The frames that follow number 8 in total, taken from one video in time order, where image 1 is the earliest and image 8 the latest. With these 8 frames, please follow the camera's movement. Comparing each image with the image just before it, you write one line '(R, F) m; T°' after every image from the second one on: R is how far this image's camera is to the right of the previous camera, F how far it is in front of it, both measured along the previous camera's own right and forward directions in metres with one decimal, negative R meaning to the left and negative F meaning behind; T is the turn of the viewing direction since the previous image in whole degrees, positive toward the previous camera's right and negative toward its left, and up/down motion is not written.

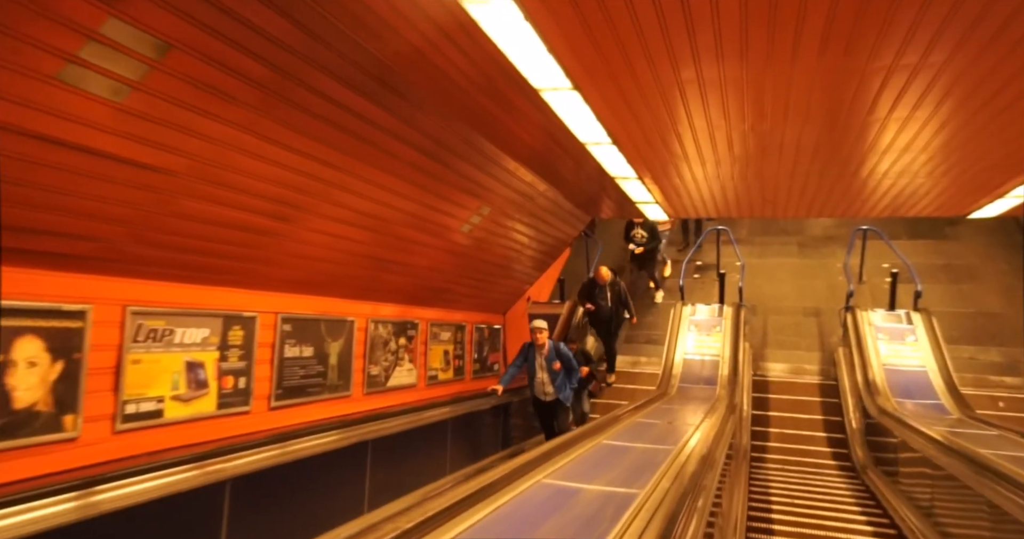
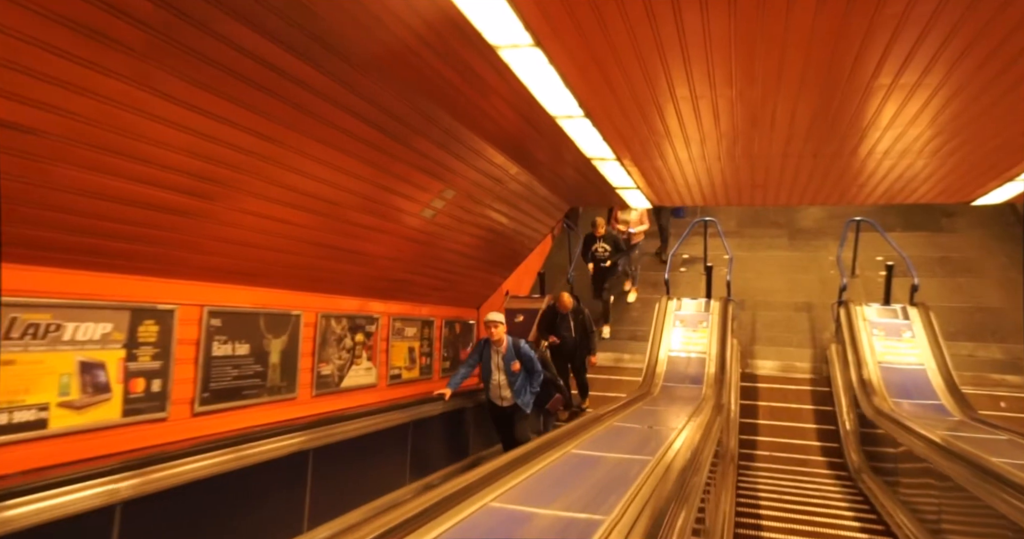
(+0.2, +0.4) m; +1°
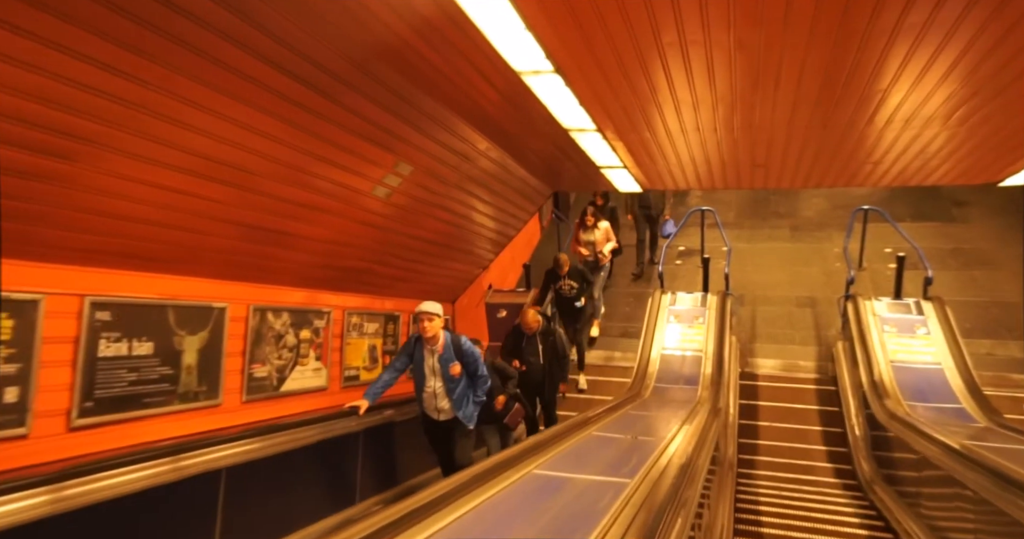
(+0.2, +0.6) m; 0°
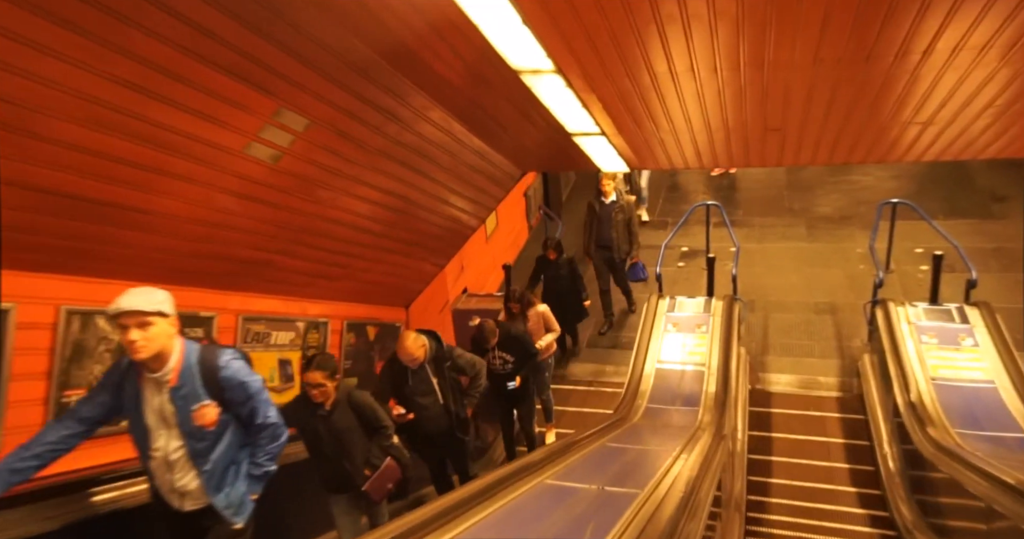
(+0.4, +1.0) m; -1°
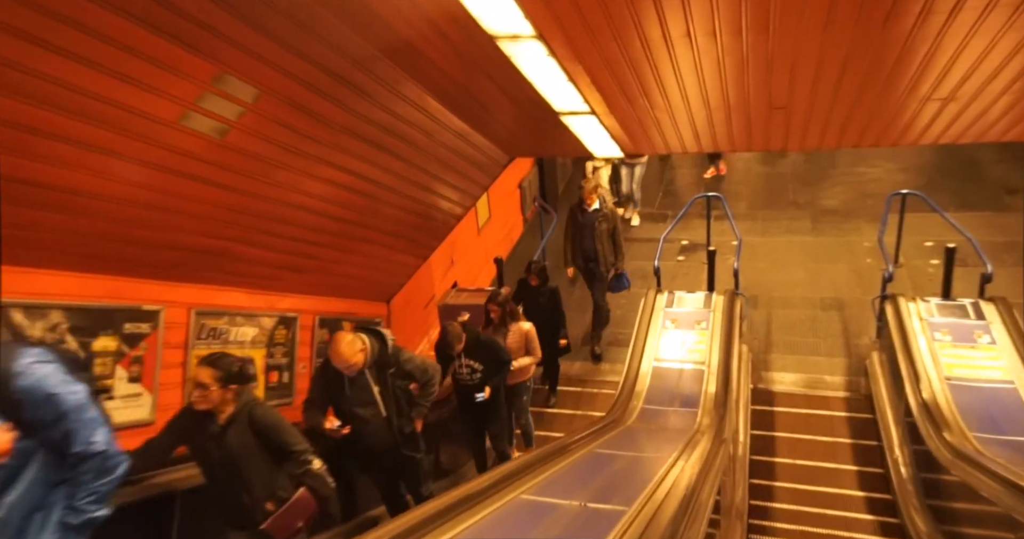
(+0.1, +0.3) m; 0°
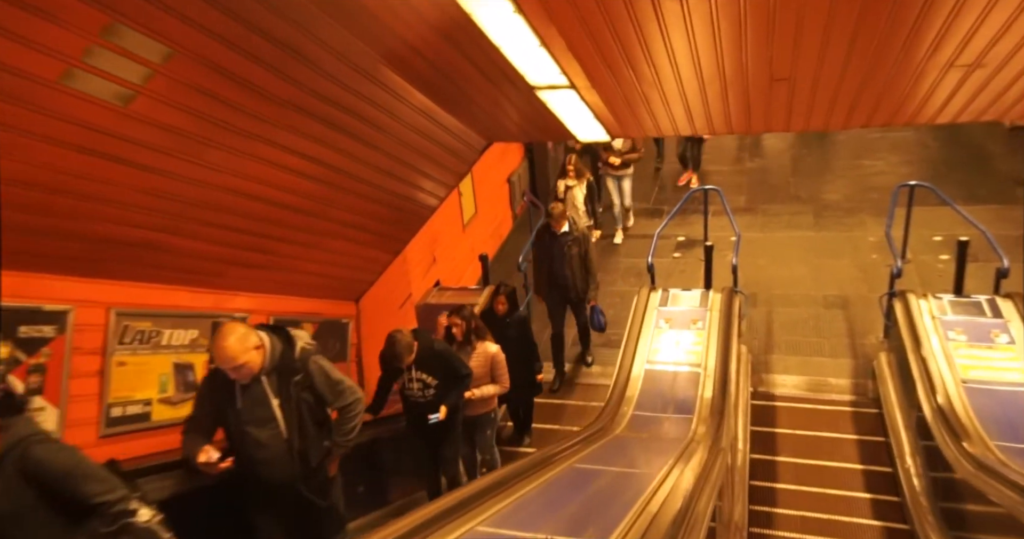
(+0.2, +0.4) m; 0°
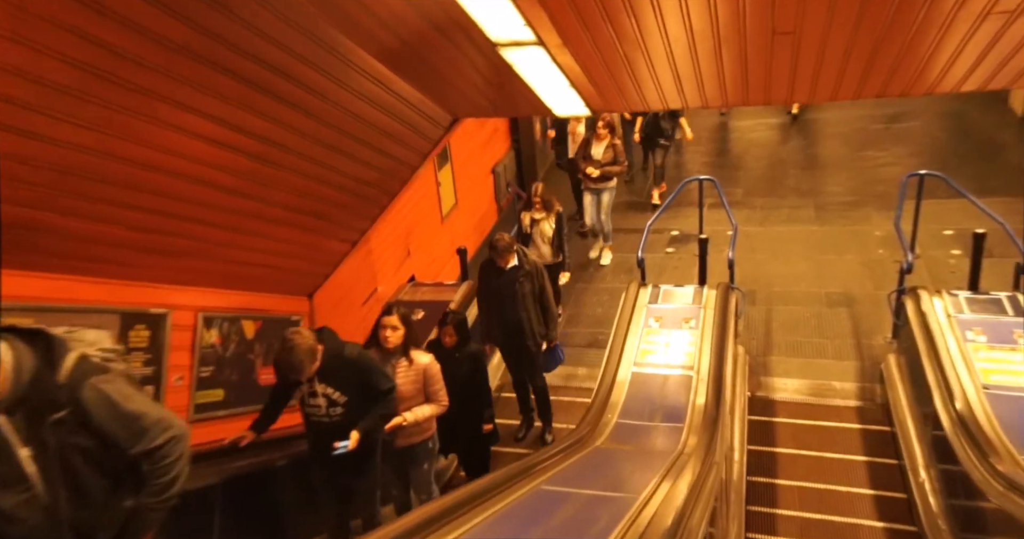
(+0.2, +0.5) m; 0°
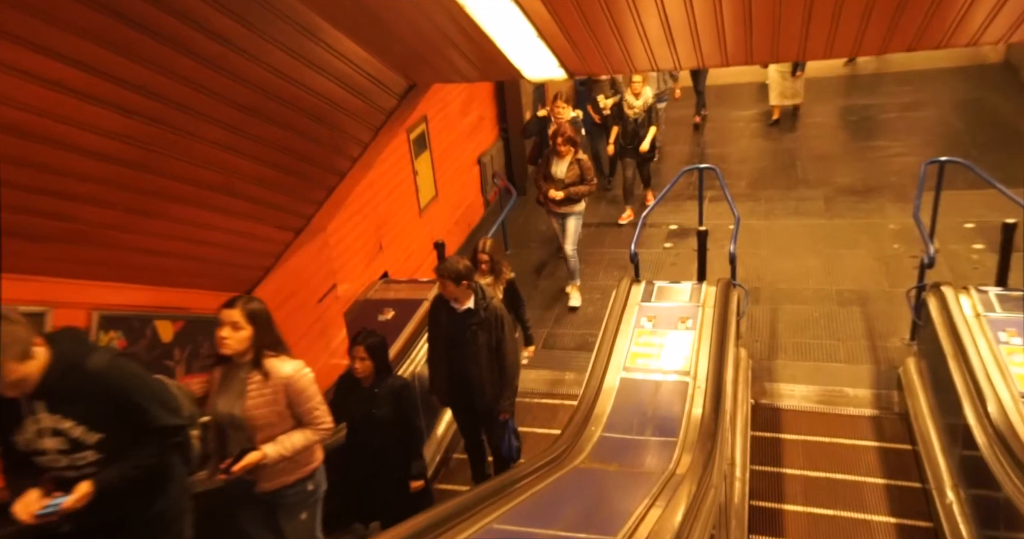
(+0.2, +0.6) m; 0°
